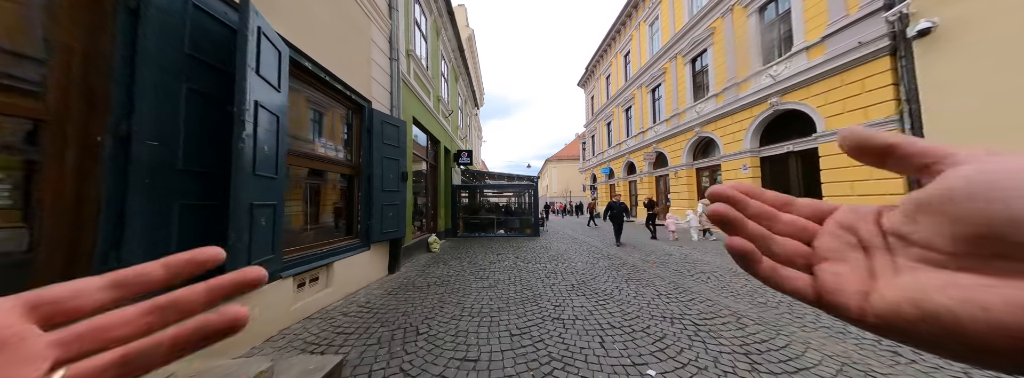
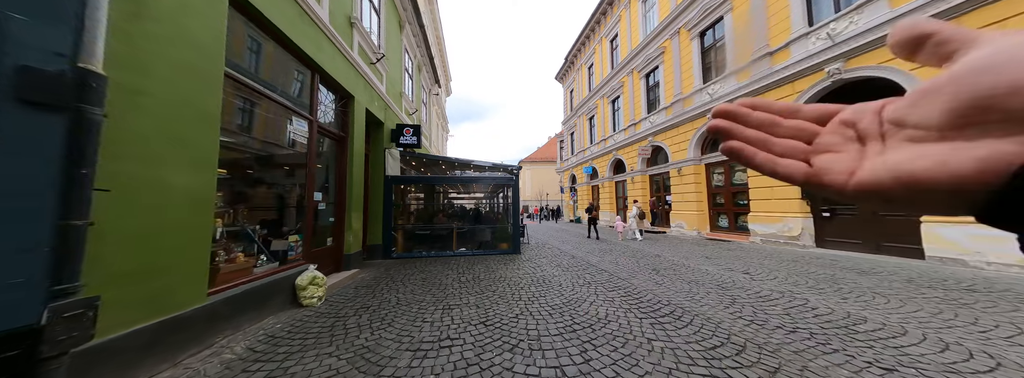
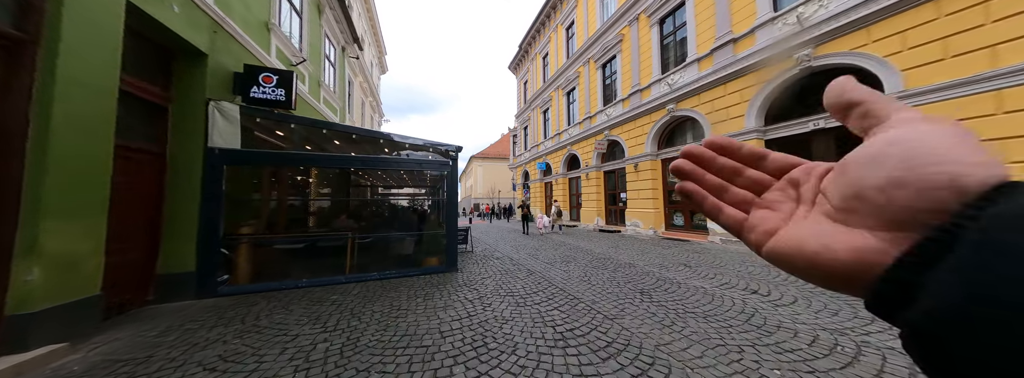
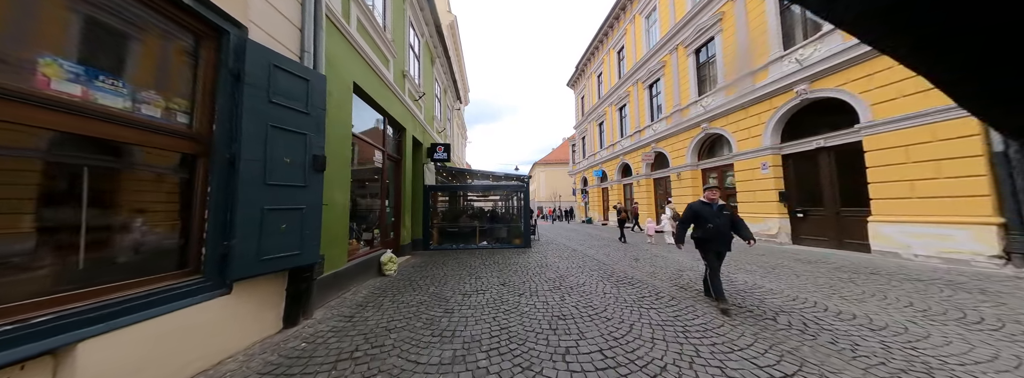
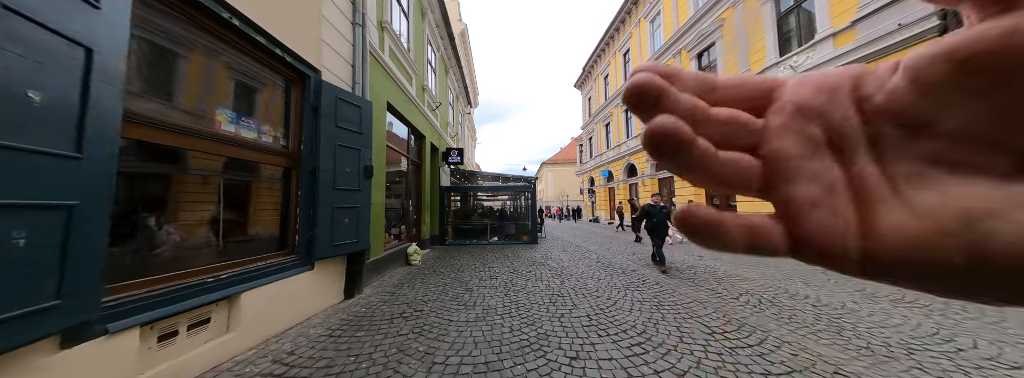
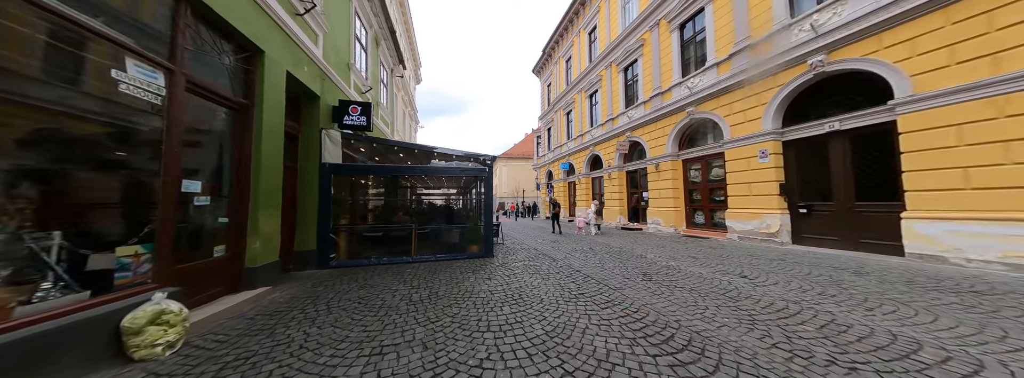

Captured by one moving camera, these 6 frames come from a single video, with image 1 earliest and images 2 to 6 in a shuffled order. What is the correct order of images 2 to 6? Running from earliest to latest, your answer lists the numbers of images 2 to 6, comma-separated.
5, 4, 2, 6, 3
